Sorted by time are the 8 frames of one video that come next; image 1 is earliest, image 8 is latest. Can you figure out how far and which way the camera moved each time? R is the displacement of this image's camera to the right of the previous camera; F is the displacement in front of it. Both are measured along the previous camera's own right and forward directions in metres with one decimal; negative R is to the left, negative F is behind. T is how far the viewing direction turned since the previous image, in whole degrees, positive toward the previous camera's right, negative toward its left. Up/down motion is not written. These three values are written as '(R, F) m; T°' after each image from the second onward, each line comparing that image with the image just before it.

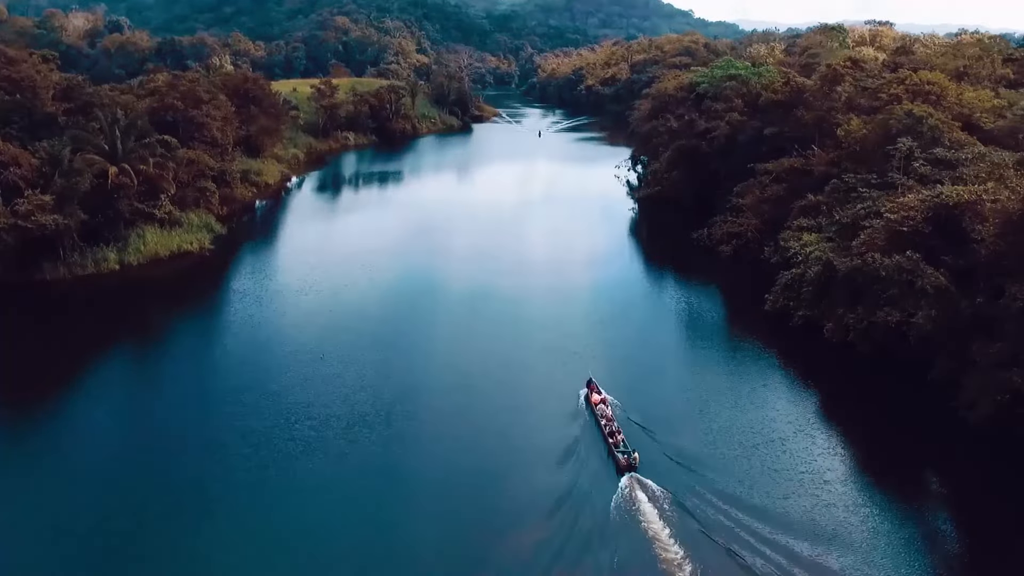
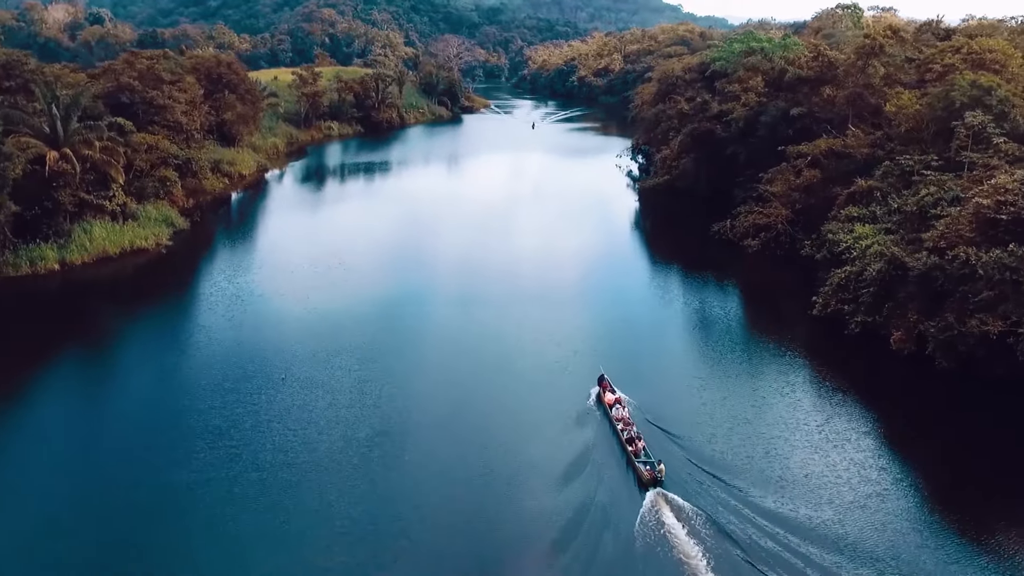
(-0.3, +4.0) m; +1°
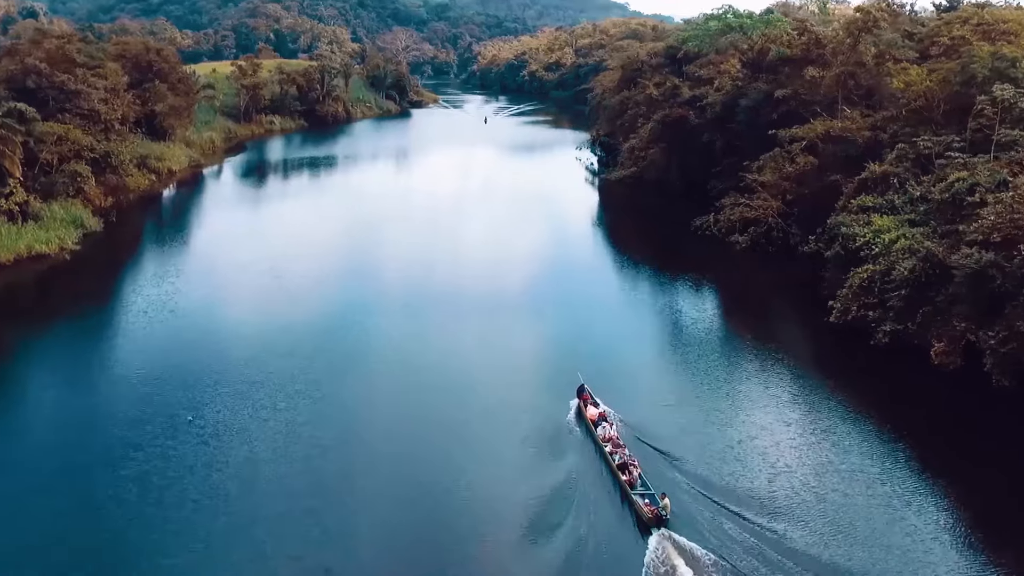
(-0.3, +3.4) m; +3°
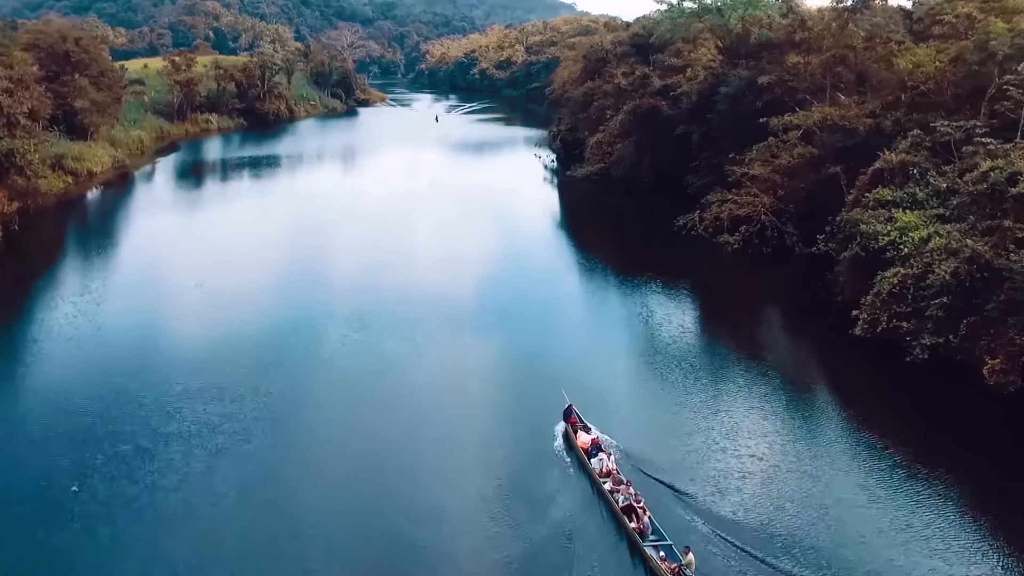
(-0.4, +2.9) m; +3°
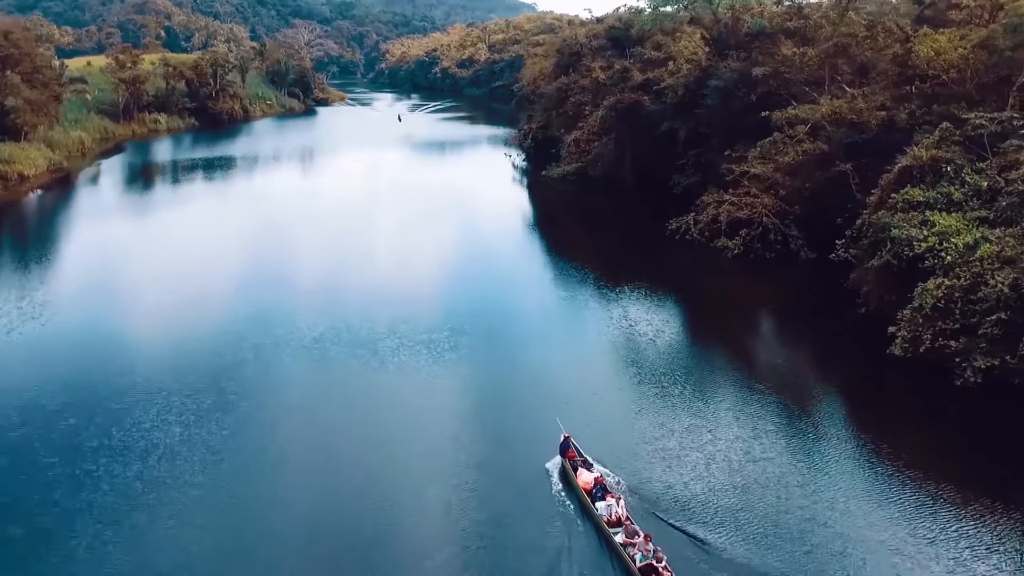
(-0.4, +2.2) m; +3°
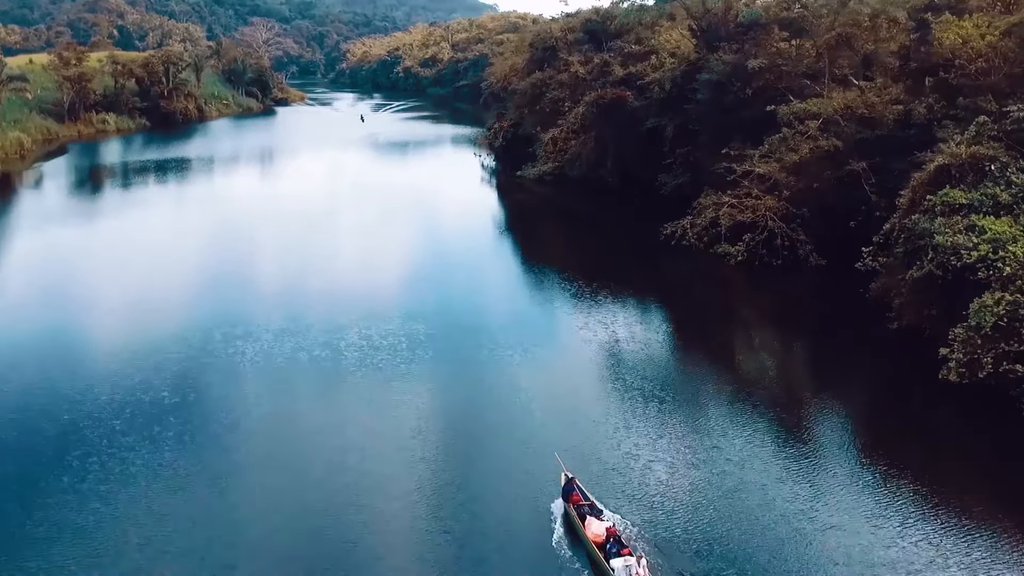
(-0.4, +2.1) m; +2°
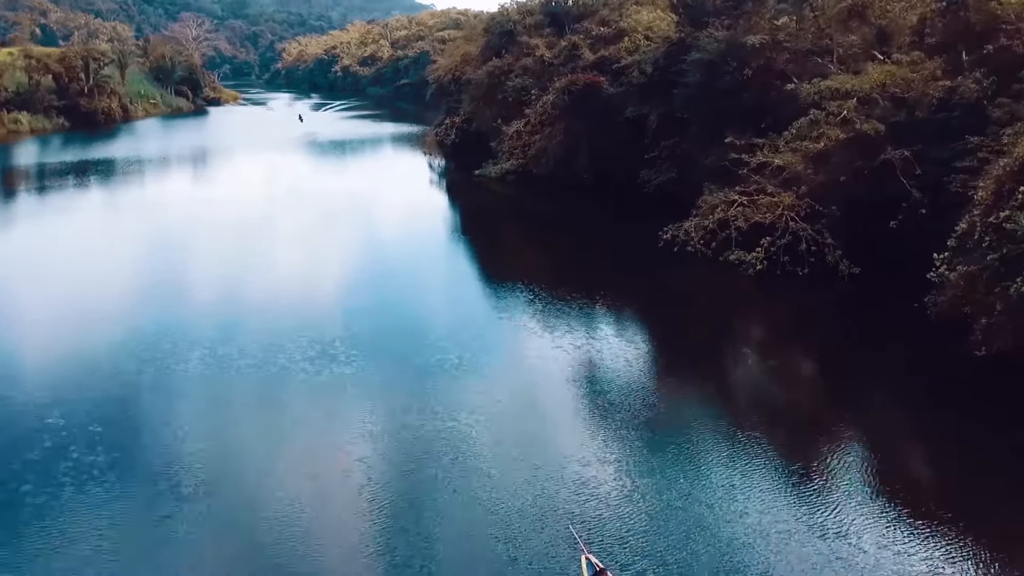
(-0.6, +3.4) m; +4°
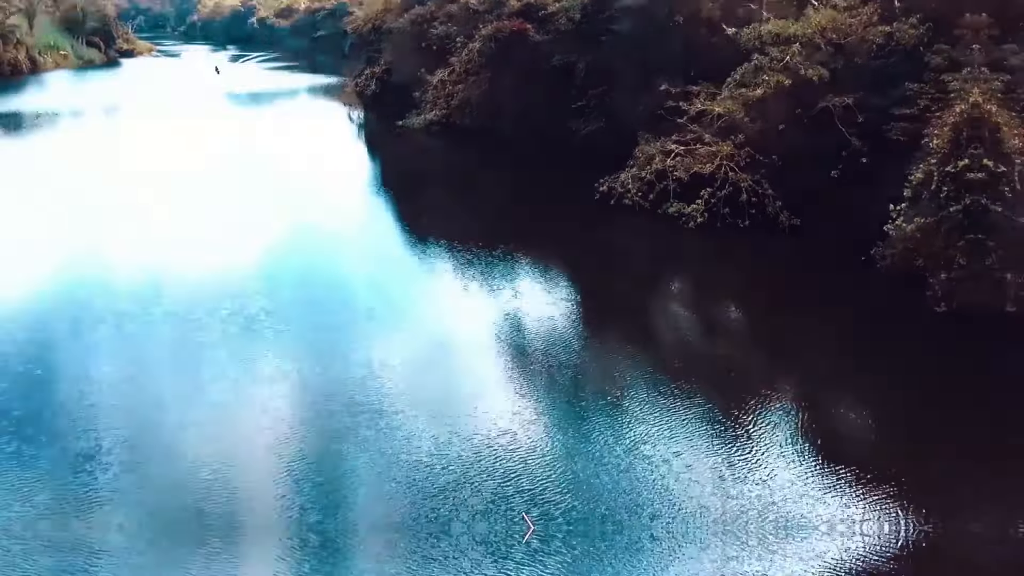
(0.0, +1.0) m; +5°
